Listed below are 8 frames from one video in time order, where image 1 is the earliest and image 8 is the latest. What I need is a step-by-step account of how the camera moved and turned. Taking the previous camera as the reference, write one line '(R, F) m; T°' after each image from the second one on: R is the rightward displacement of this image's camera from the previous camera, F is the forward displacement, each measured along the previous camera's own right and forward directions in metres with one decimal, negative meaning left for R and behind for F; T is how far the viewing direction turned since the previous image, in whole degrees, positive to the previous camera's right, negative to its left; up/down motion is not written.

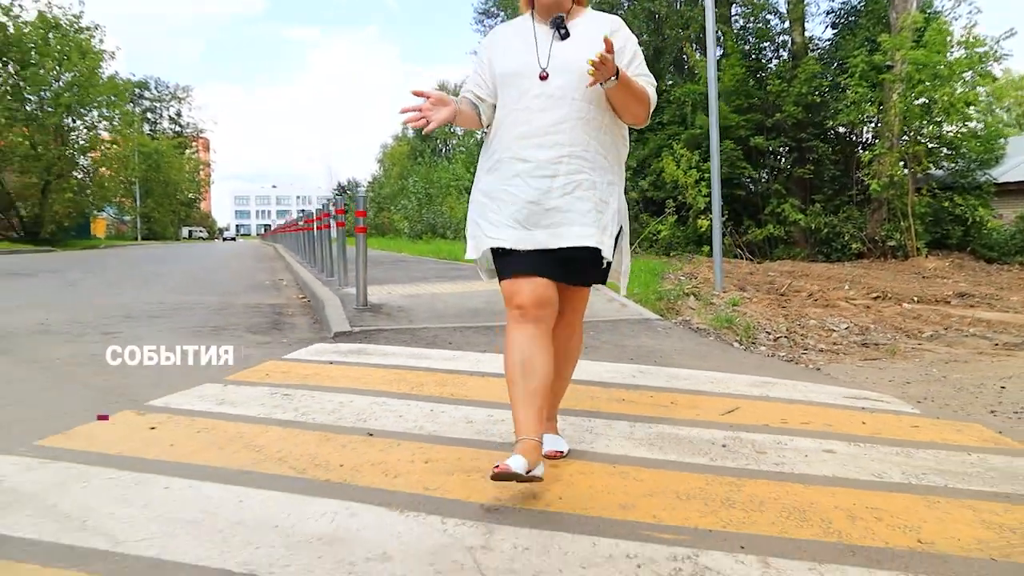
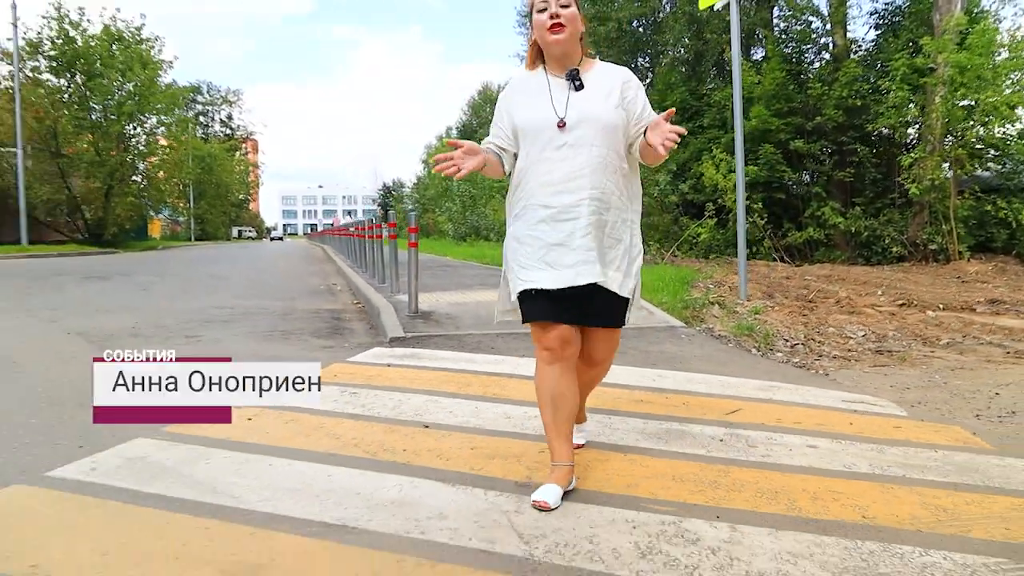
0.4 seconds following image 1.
(0.0, -0.6) m; -3°
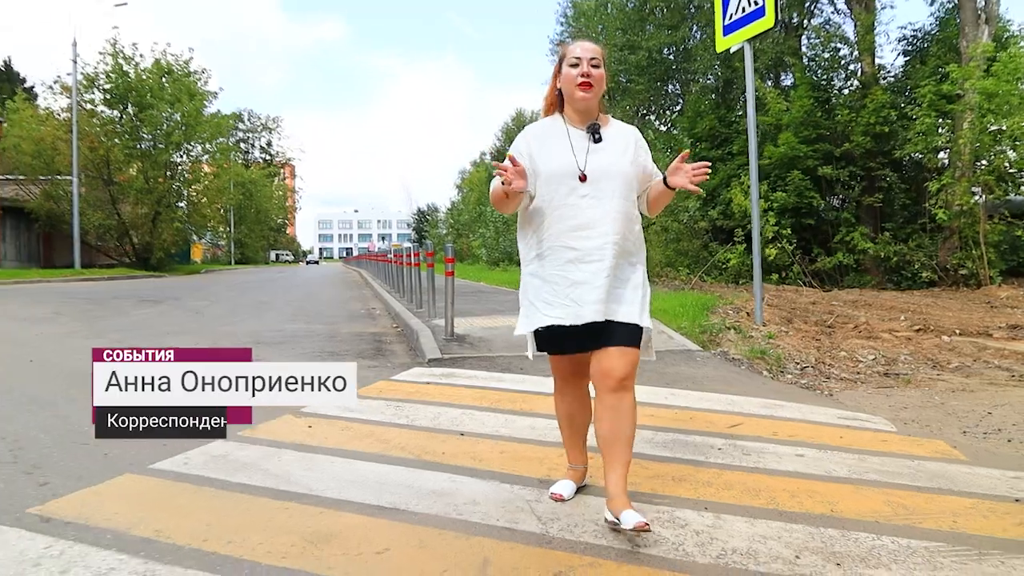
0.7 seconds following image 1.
(0.0, -0.5) m; -3°
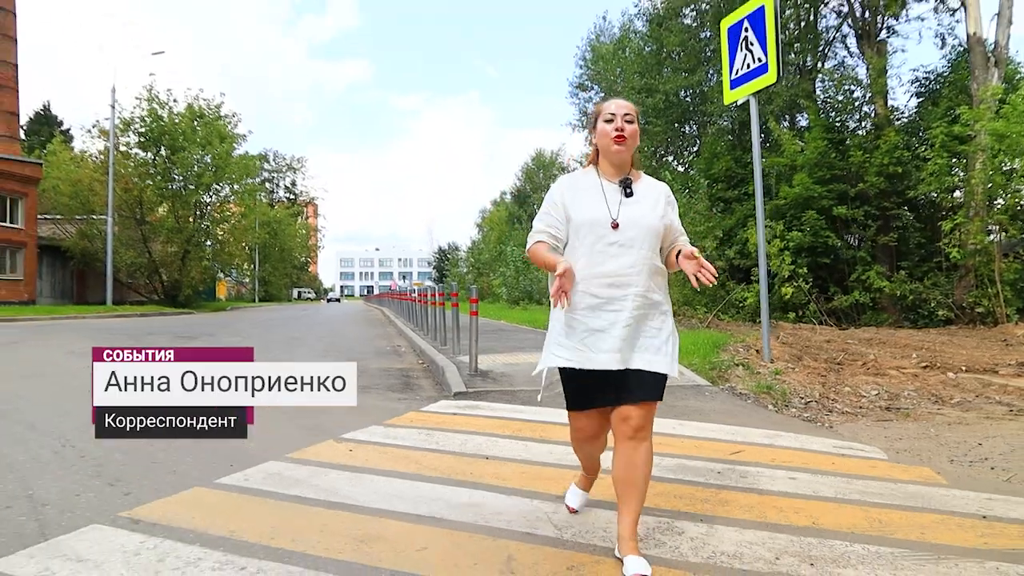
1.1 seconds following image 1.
(0.0, -0.5) m; -2°
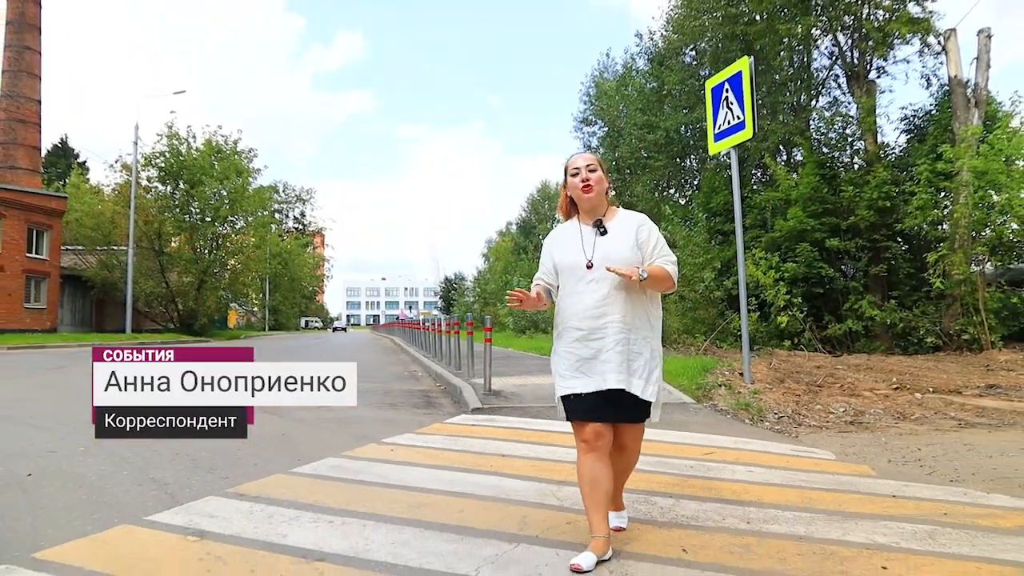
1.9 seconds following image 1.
(-0.1, -1.0) m; 0°
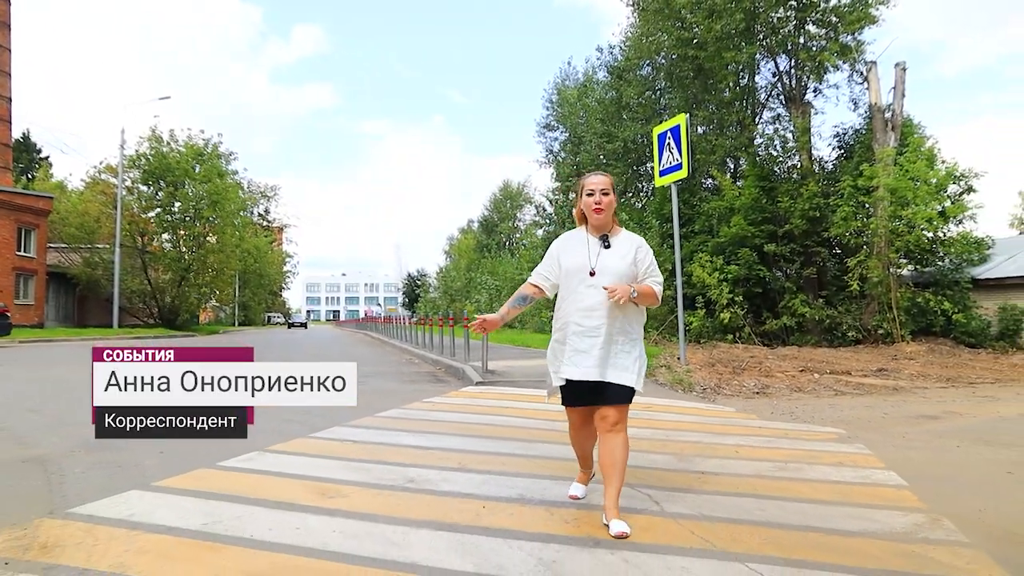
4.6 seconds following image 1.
(-0.5, -2.4) m; +3°
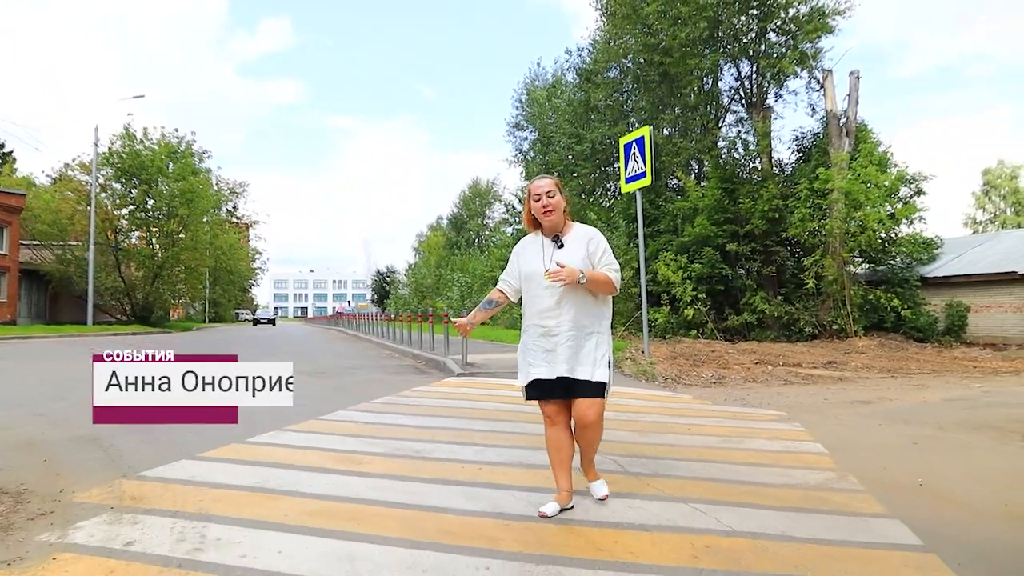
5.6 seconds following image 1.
(-0.1, -0.9) m; +2°
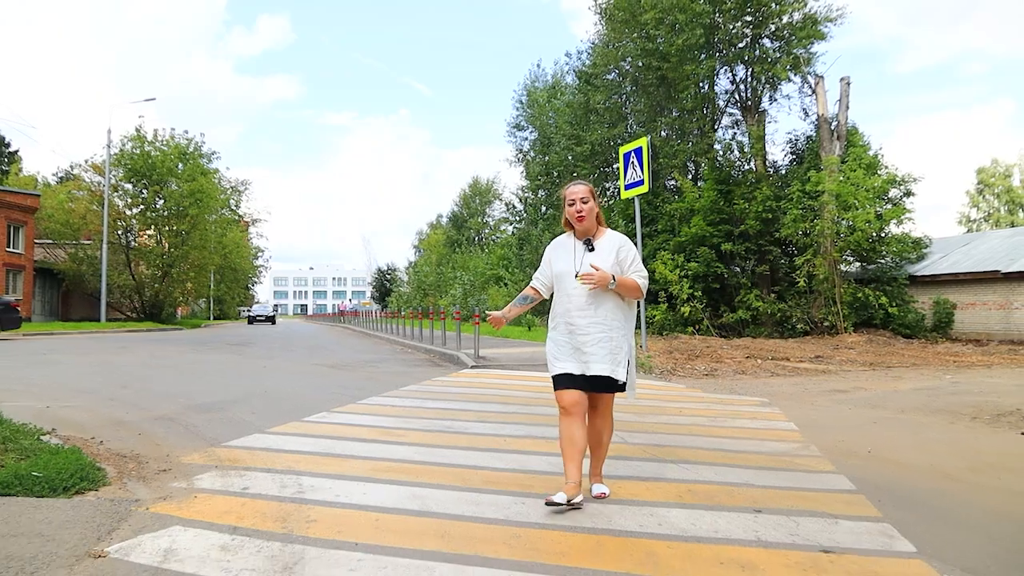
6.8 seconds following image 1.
(-0.2, -0.9) m; 0°
